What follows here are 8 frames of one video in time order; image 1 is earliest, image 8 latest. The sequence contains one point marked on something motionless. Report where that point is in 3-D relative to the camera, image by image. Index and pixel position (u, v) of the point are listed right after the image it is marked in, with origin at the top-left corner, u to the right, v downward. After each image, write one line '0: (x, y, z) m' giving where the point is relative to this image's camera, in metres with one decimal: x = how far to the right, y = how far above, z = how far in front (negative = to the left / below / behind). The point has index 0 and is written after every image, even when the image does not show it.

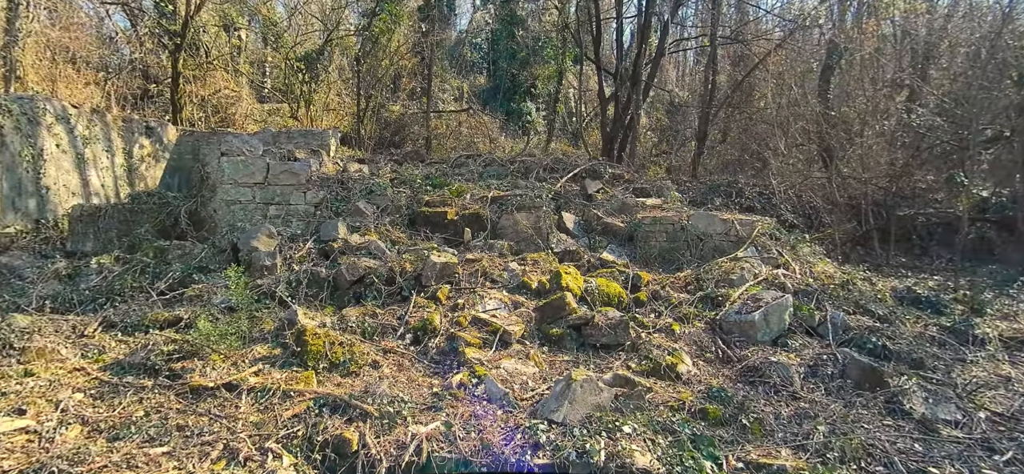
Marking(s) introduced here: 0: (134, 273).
0: (-3.1, -0.3, +4.5) m
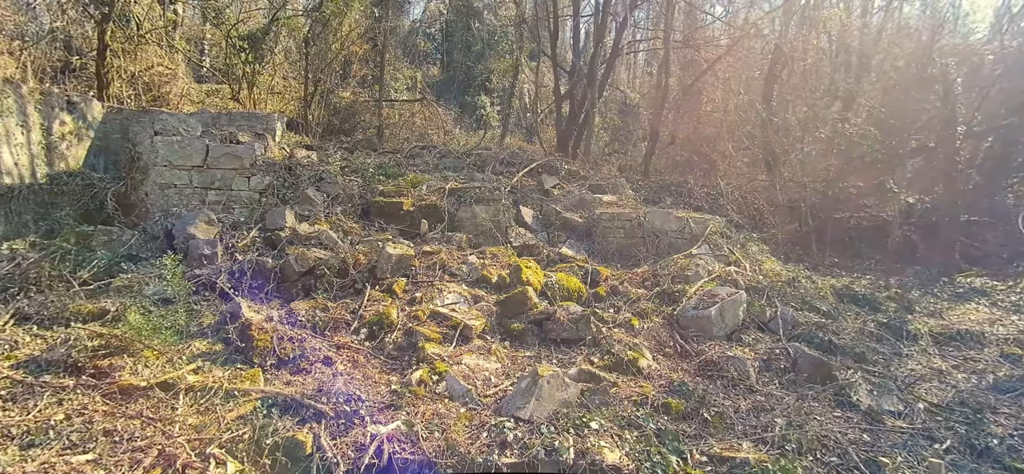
0: (-3.4, -0.2, +4.1) m
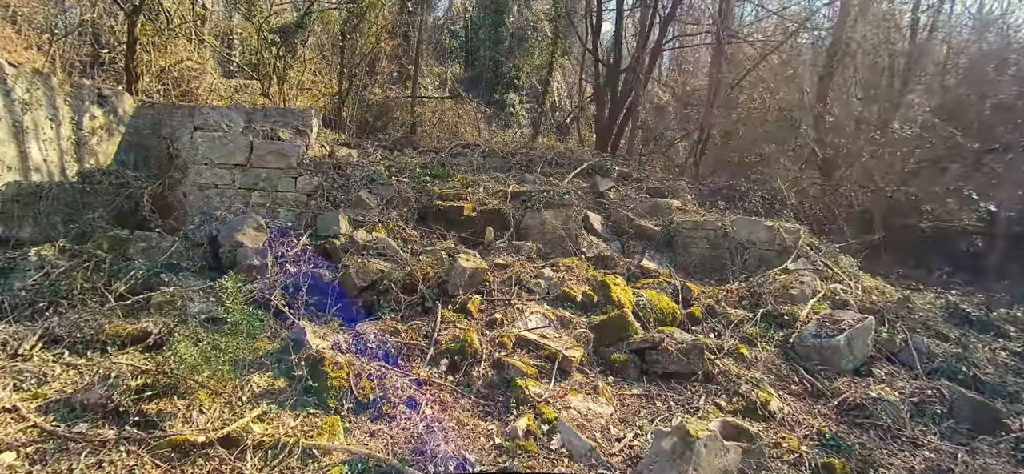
0: (-2.8, -0.2, +3.6) m
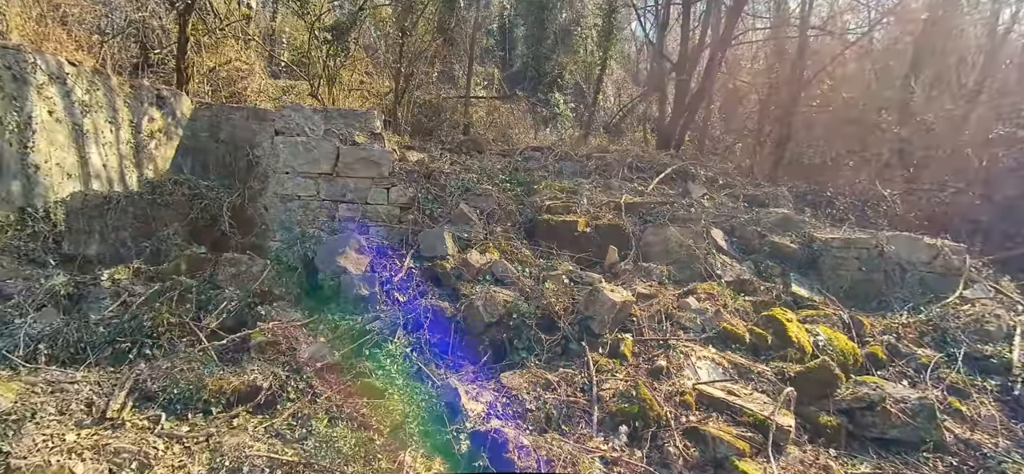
0: (-1.9, -0.4, +3.1) m
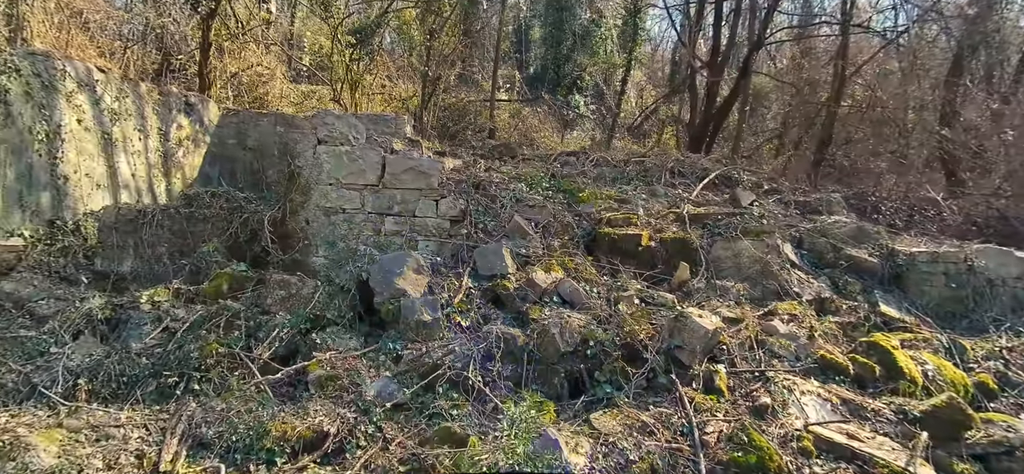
0: (-1.5, -0.5, +2.8) m
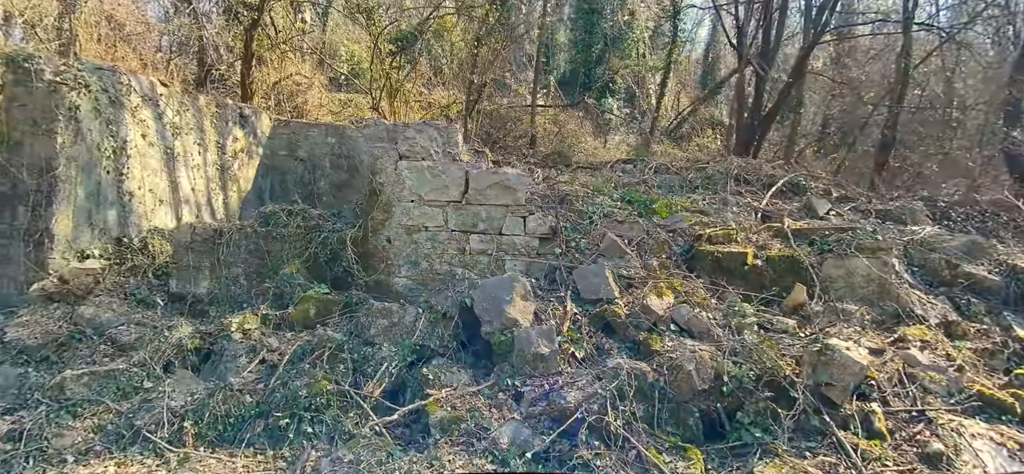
0: (-0.9, -0.6, +2.6) m
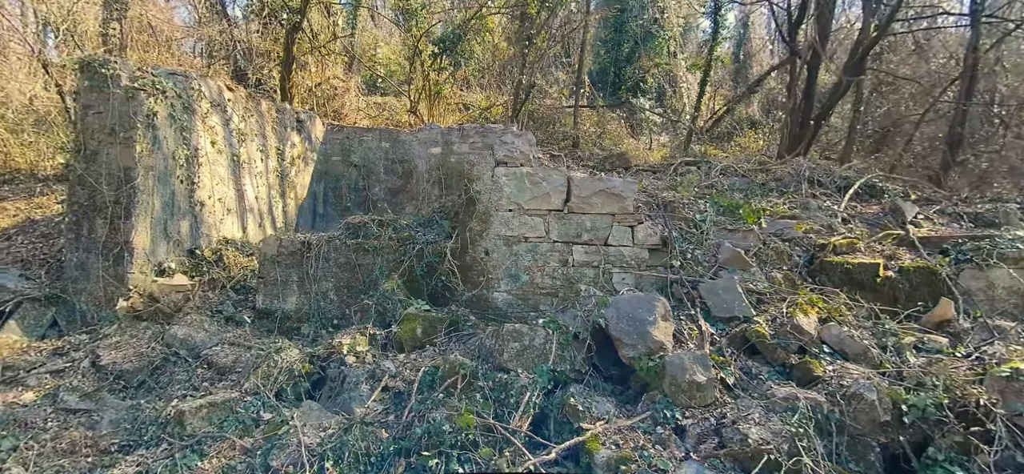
0: (-0.2, -0.7, +2.4) m
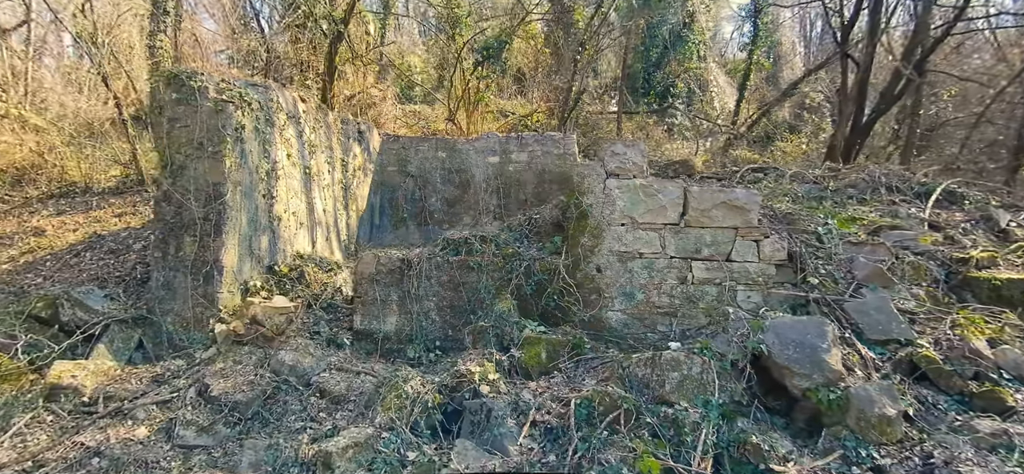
0: (+0.5, -0.8, +2.2) m
